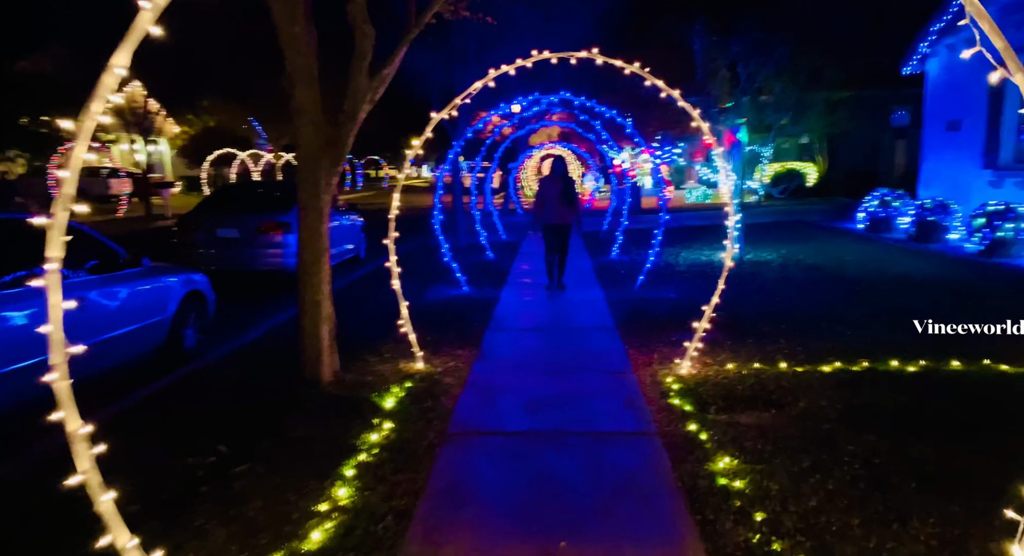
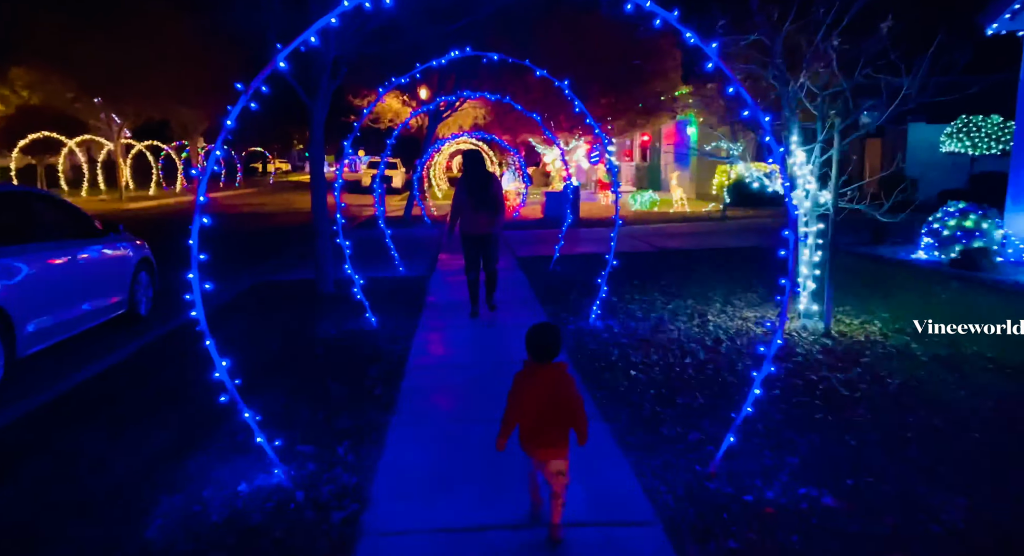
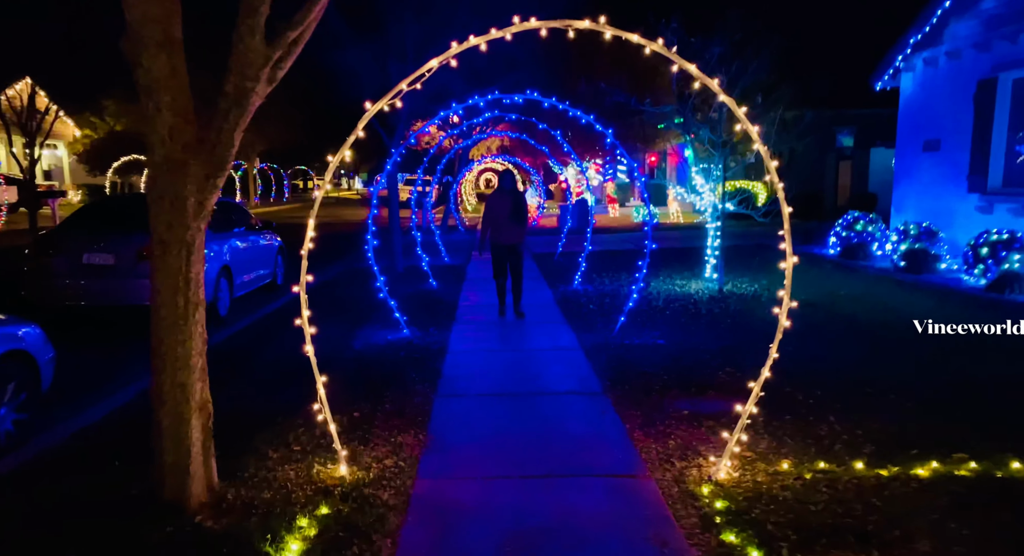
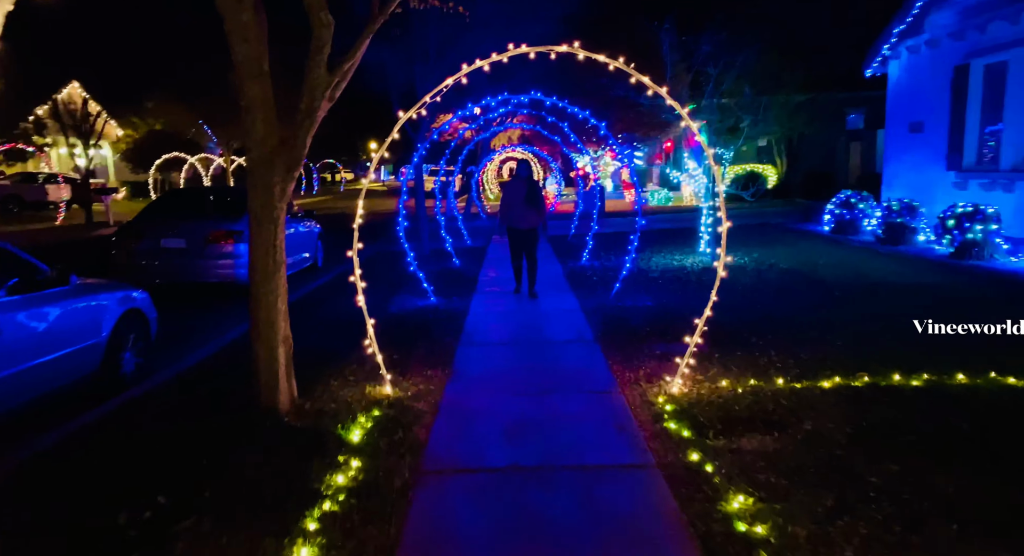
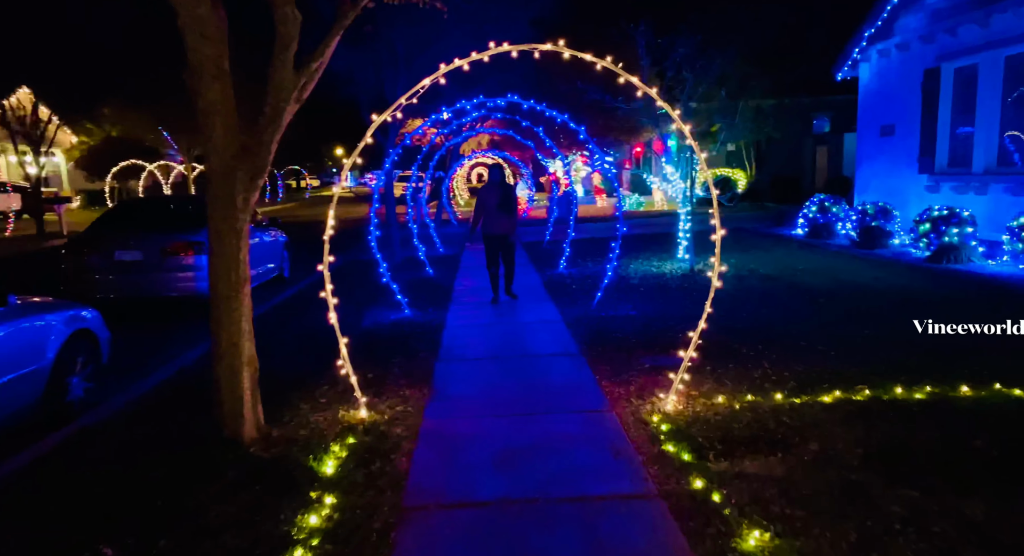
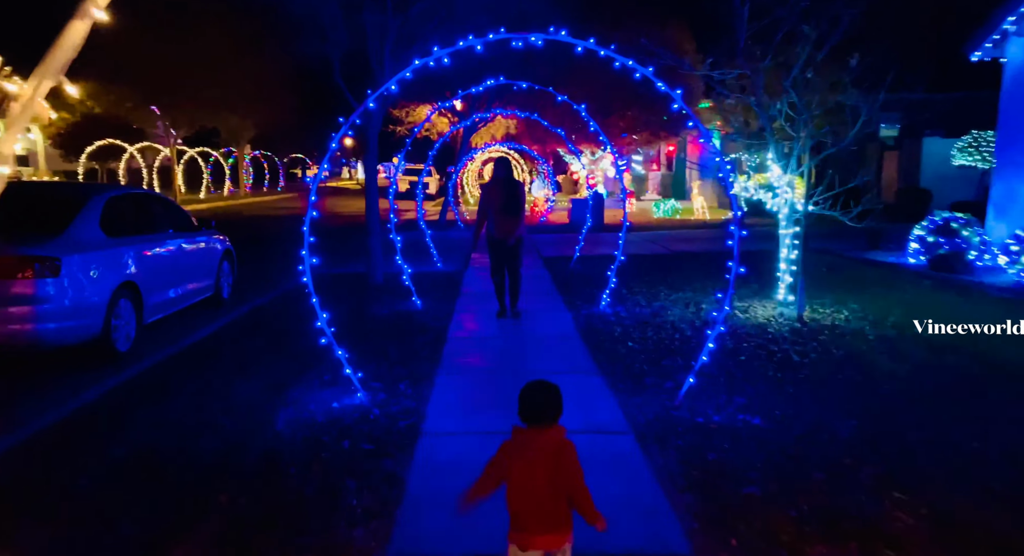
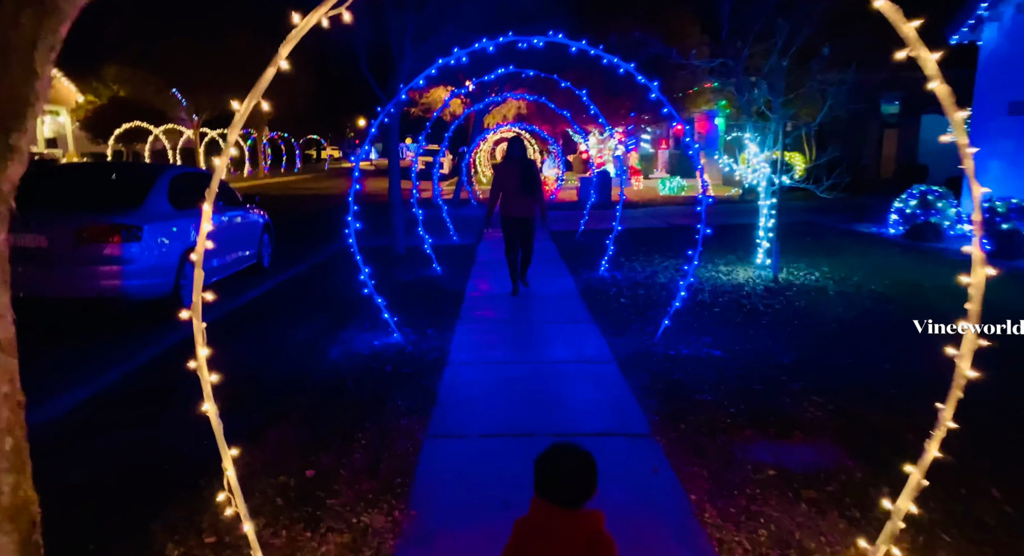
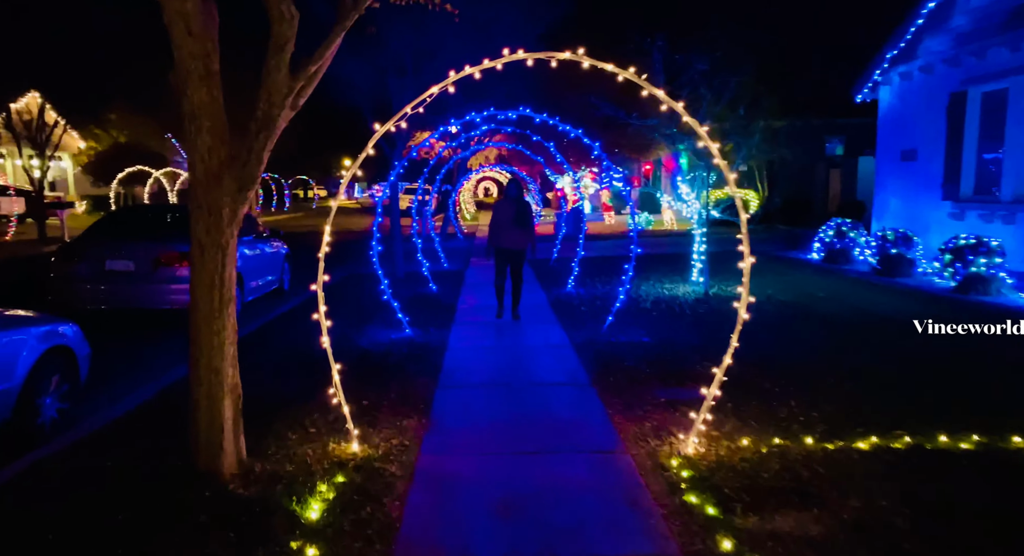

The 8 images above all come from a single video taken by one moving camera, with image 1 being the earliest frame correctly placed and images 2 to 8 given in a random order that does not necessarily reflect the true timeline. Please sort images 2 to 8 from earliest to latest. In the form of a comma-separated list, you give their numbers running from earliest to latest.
4, 5, 8, 3, 7, 6, 2
